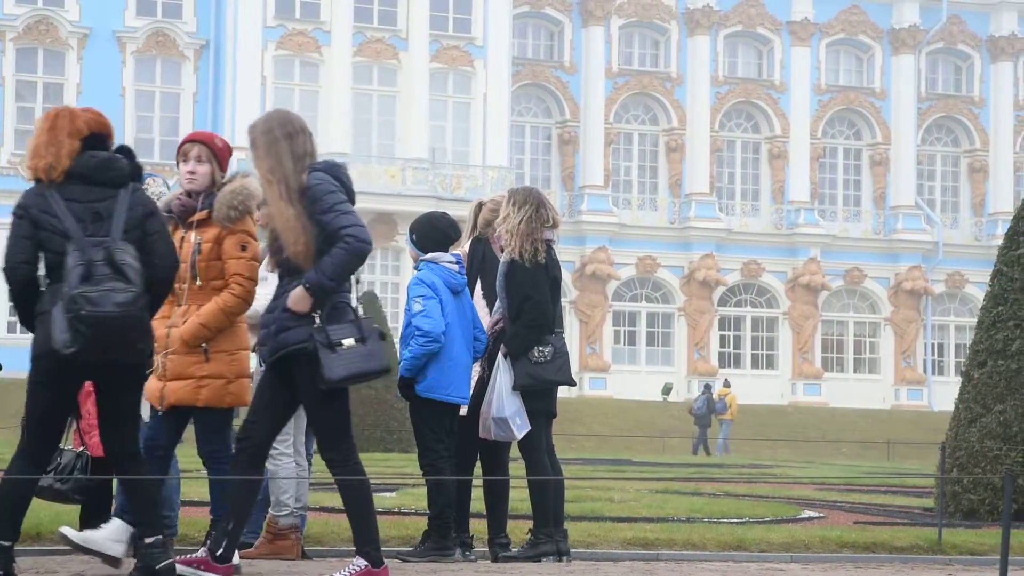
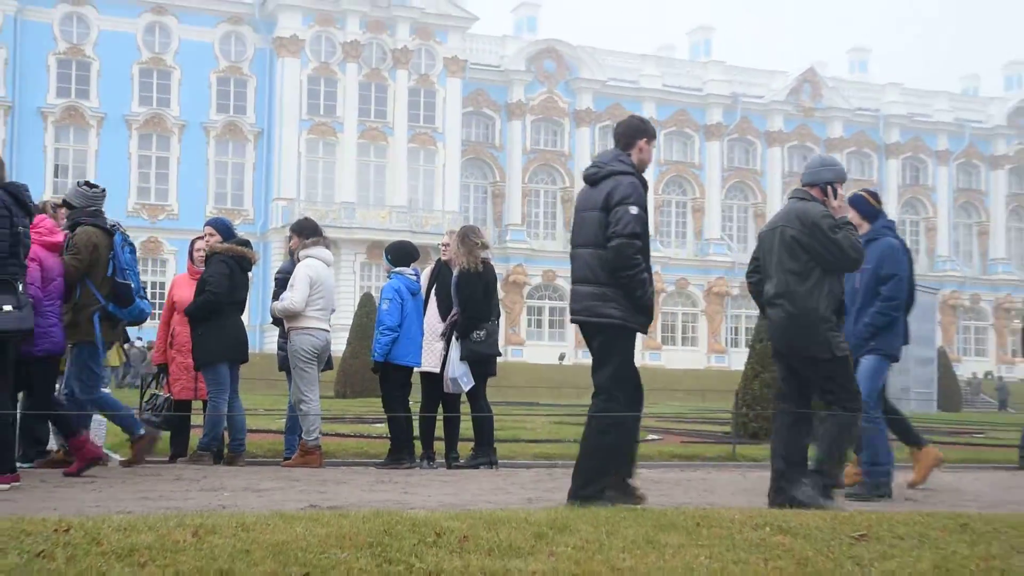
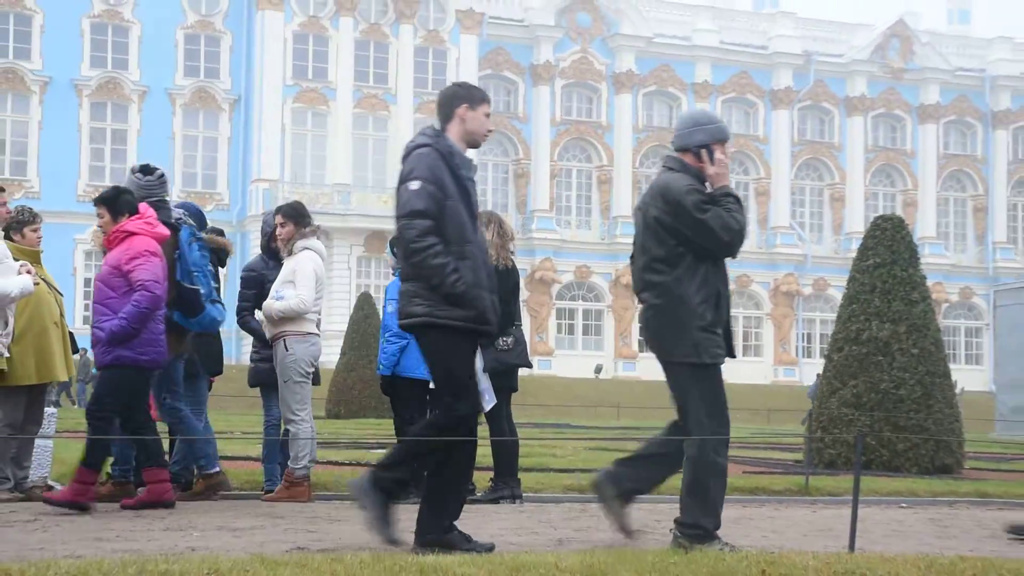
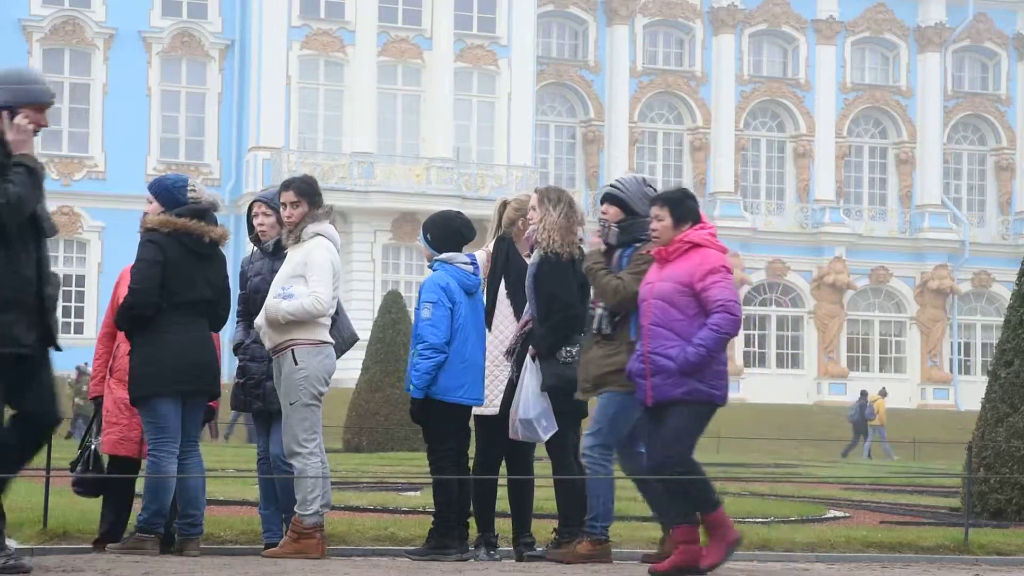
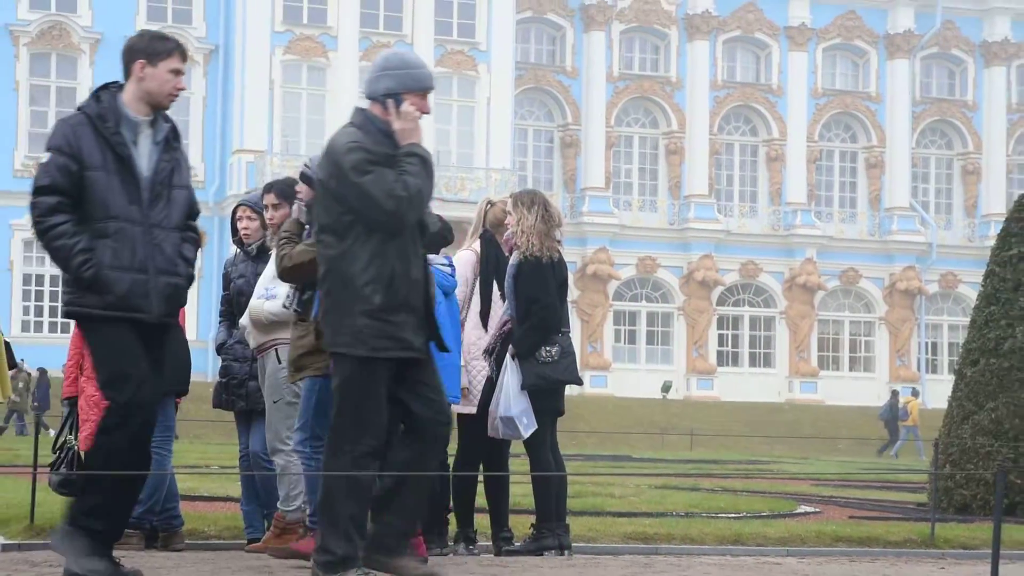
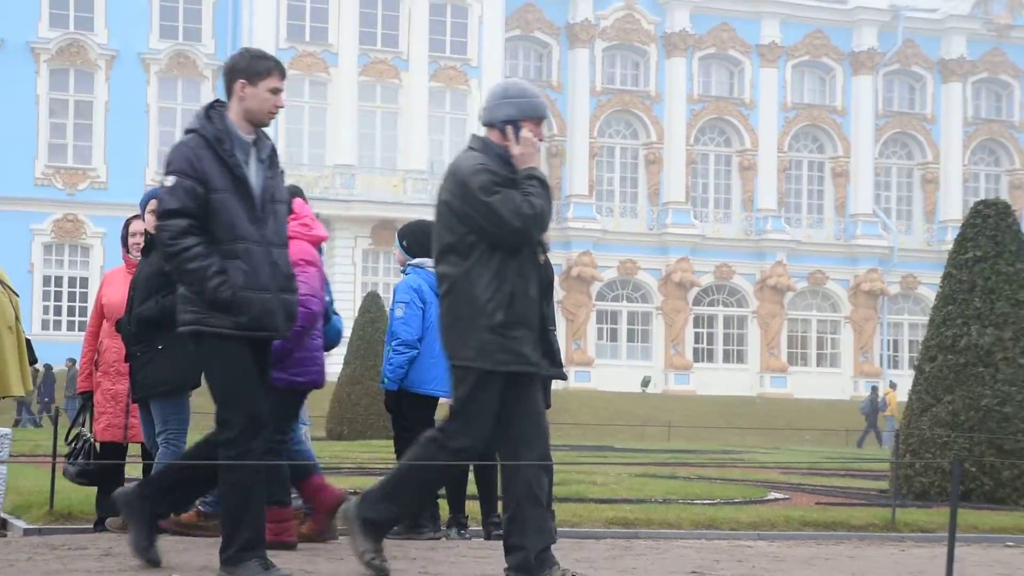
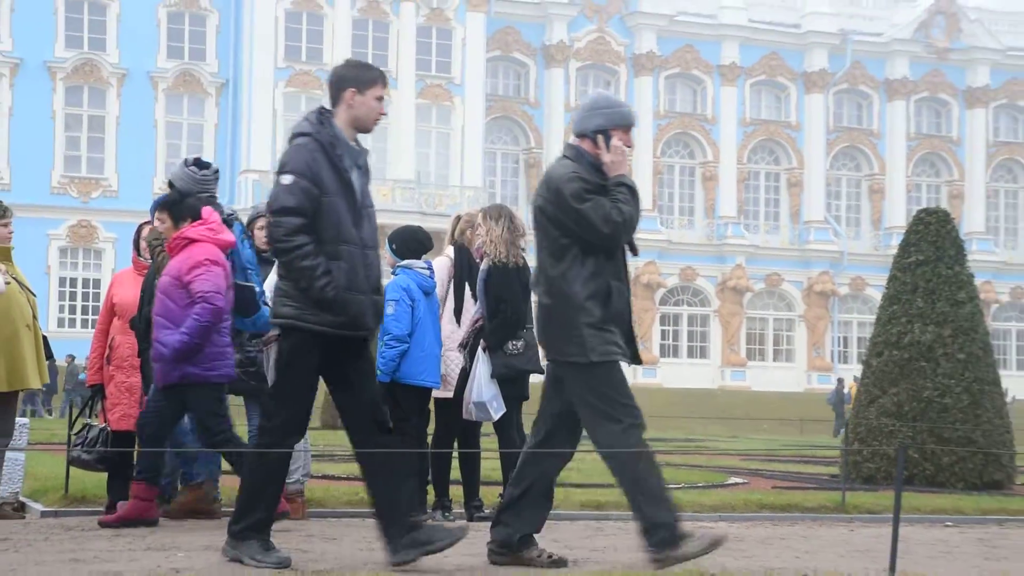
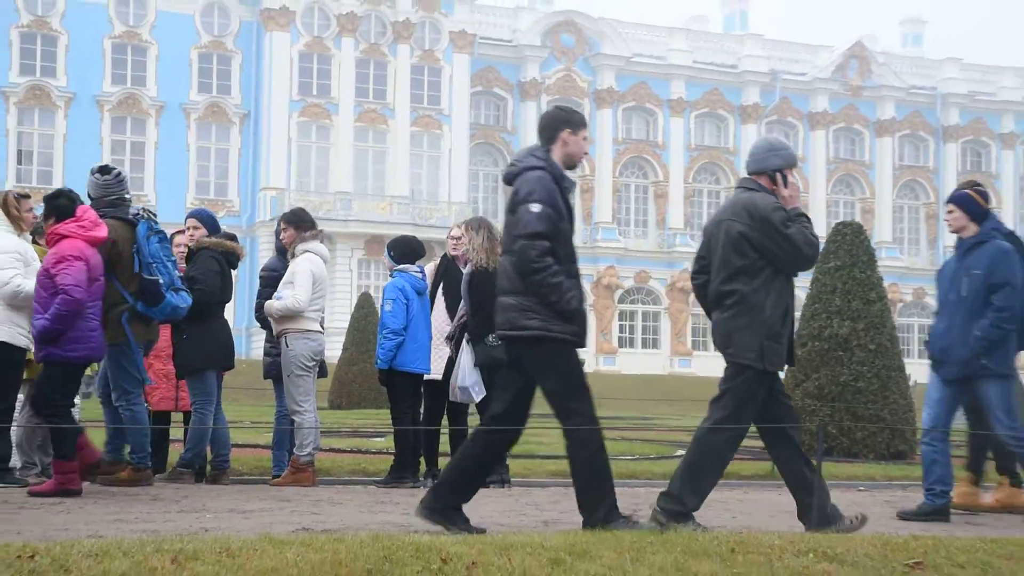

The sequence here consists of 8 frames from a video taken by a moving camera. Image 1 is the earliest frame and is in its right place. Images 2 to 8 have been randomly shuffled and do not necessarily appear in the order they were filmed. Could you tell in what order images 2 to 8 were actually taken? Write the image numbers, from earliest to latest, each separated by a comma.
4, 5, 6, 7, 3, 8, 2
